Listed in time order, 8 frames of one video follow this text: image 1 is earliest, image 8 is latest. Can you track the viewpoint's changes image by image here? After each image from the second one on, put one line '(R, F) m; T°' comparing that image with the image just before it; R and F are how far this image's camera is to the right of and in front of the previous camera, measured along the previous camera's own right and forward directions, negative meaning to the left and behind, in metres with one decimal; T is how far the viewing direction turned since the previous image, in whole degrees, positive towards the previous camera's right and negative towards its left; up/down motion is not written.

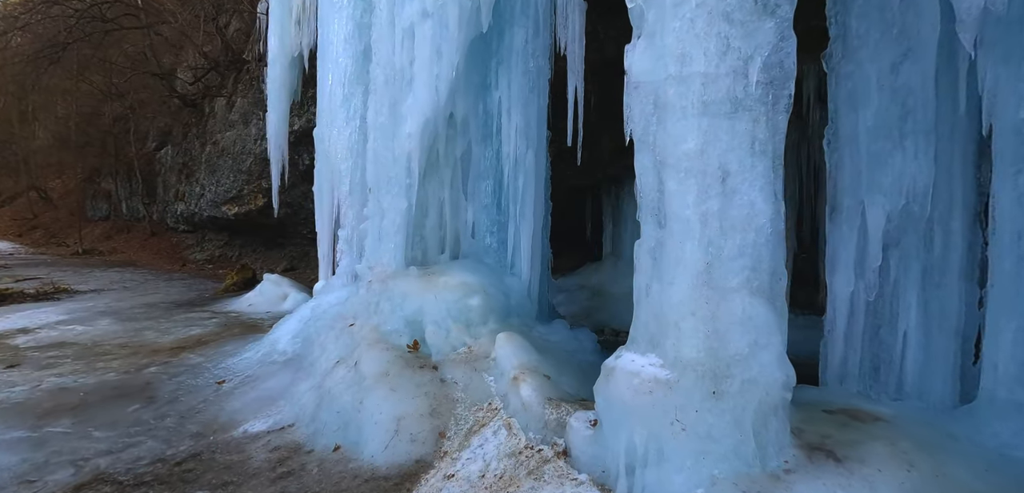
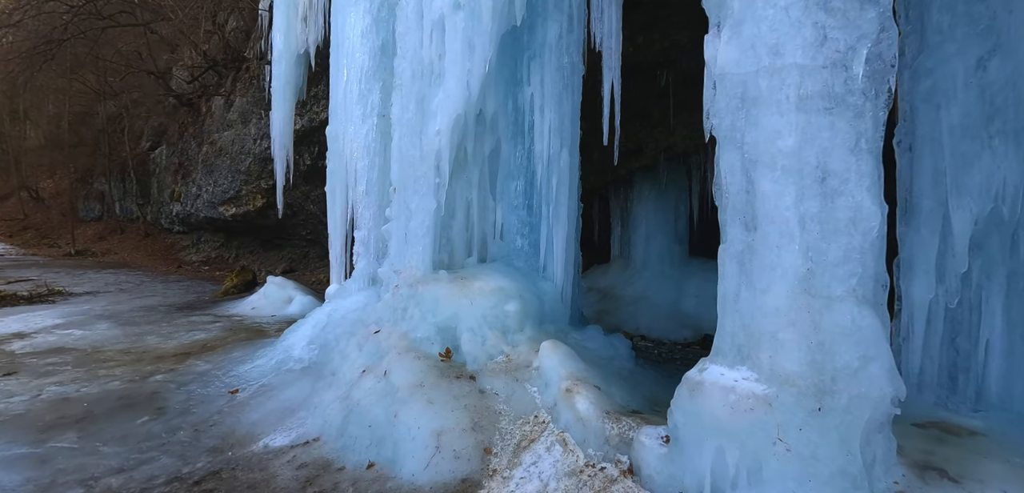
(-0.2, +0.1) m; +1°
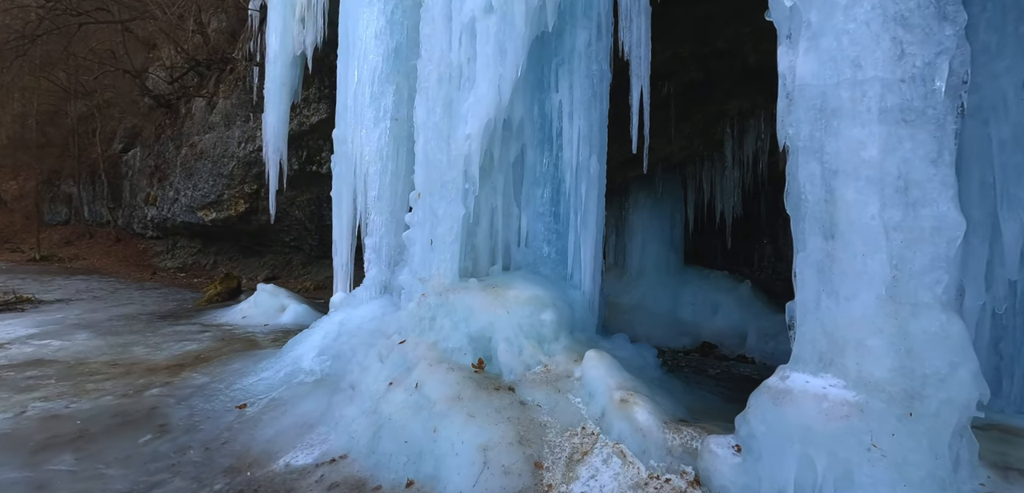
(-0.2, 0.0) m; +3°
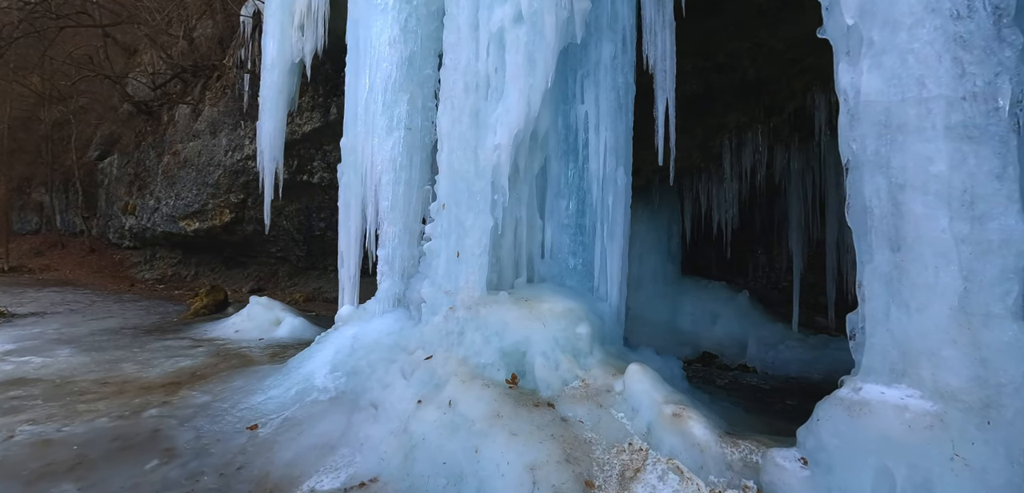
(-0.2, 0.0) m; +3°
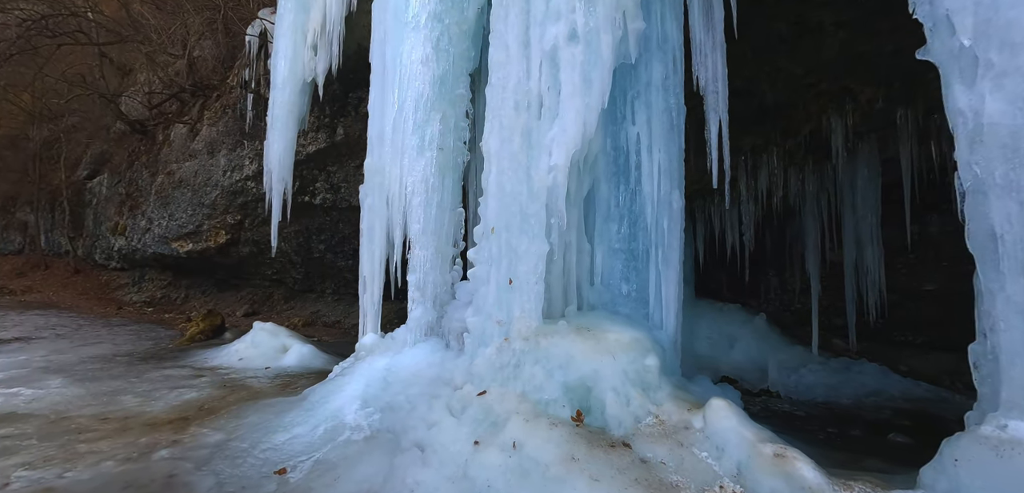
(-0.3, +0.1) m; +2°
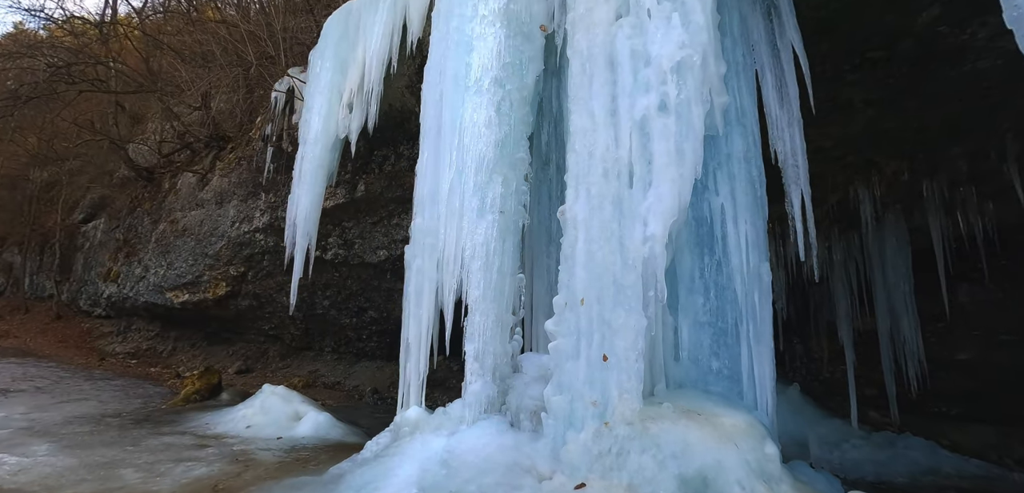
(-0.4, +0.1) m; +2°
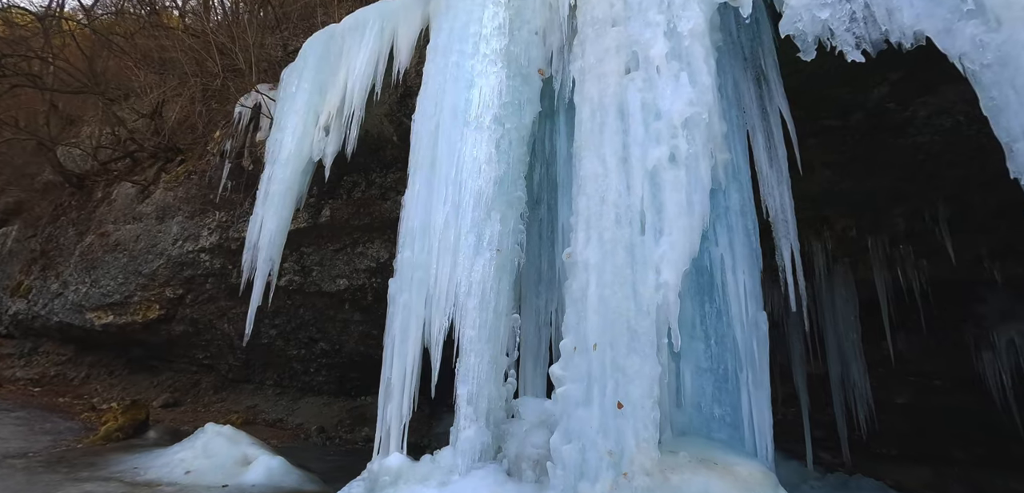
(-0.3, +0.1) m; +7°
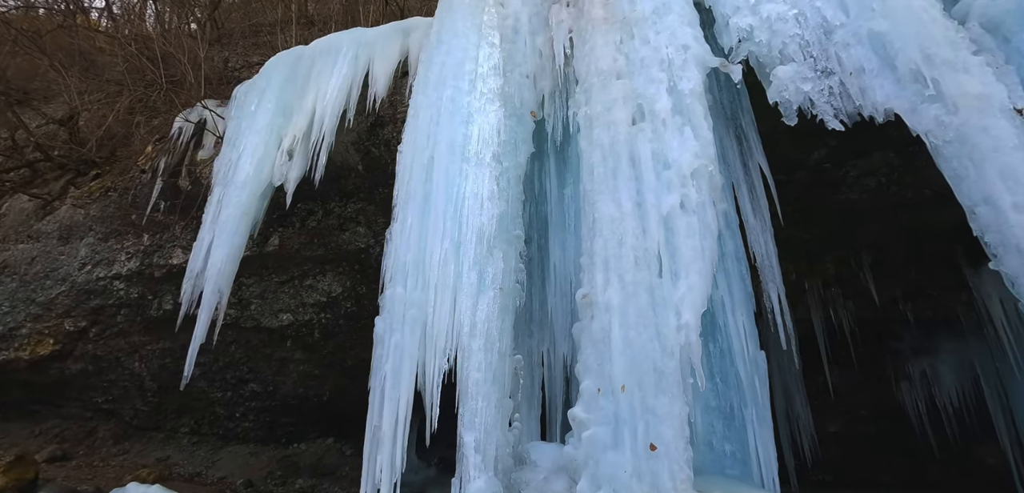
(-0.5, +0.1) m; +10°
